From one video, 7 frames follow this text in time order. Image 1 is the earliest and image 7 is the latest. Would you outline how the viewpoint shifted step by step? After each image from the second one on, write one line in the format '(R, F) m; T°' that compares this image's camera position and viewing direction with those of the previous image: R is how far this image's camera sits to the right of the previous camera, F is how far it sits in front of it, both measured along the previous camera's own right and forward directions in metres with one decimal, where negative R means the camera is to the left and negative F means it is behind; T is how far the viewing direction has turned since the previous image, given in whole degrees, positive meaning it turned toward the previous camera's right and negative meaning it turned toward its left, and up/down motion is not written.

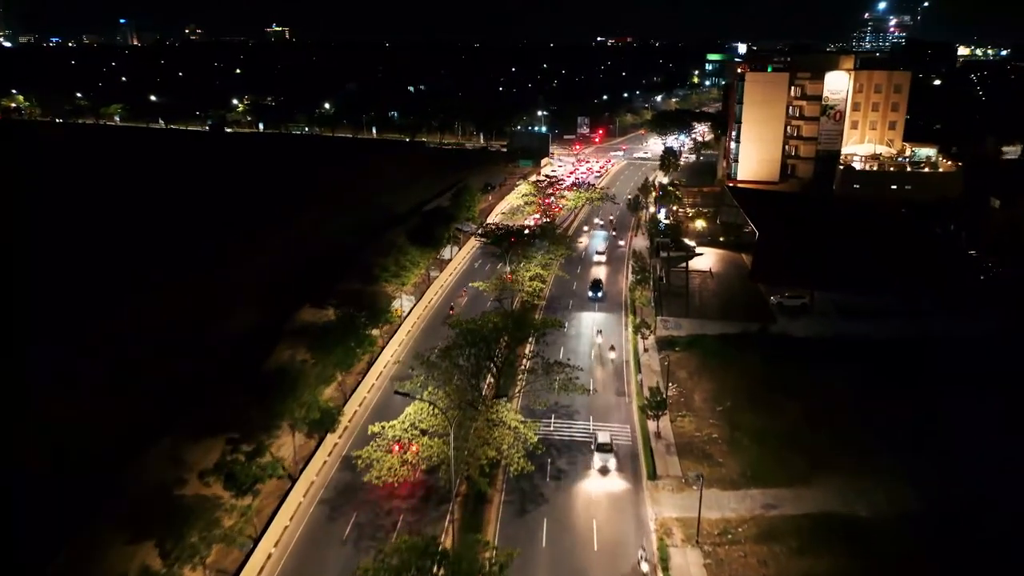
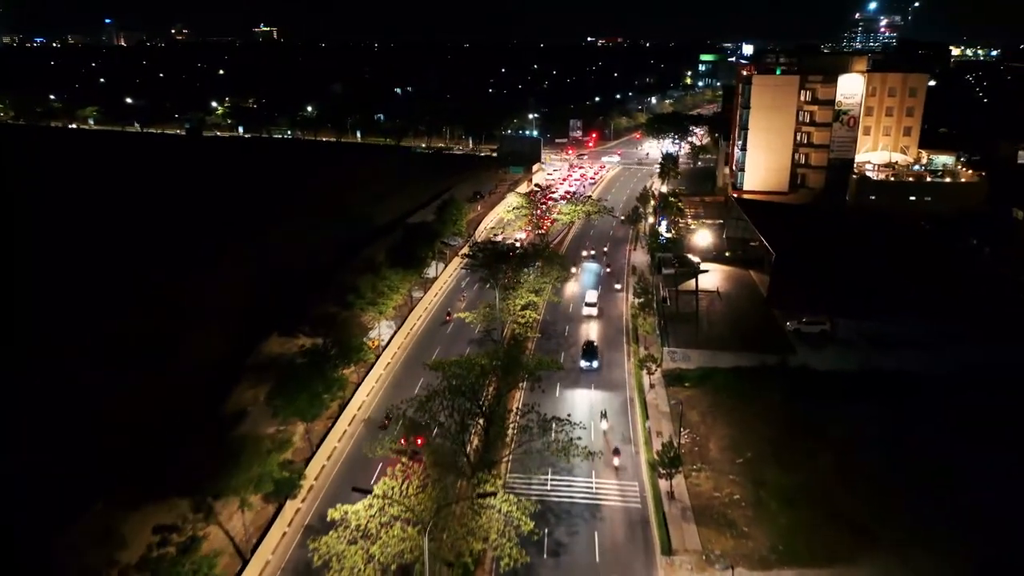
(0.0, +3.8) m; +1°
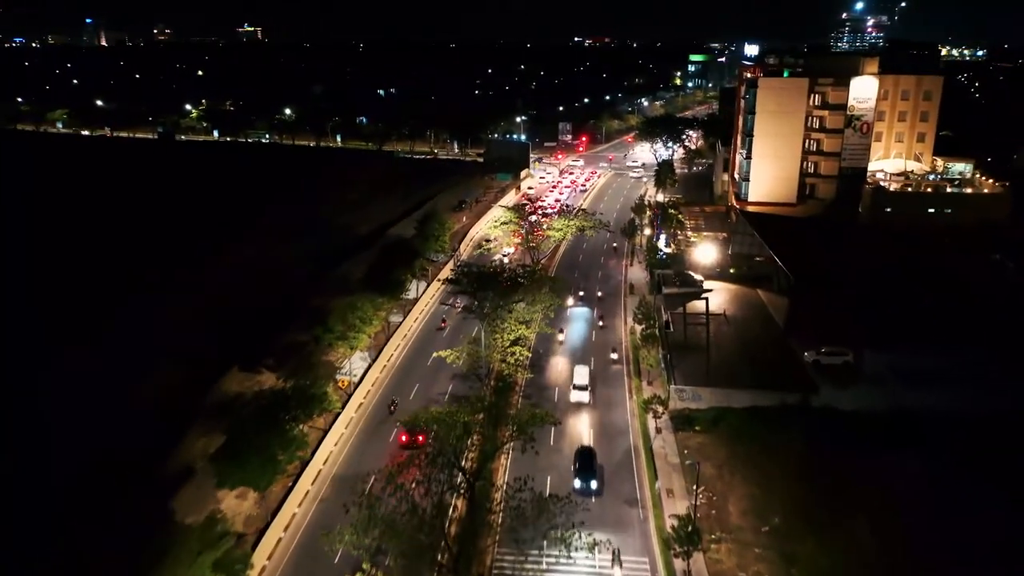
(0.0, +3.8) m; +1°
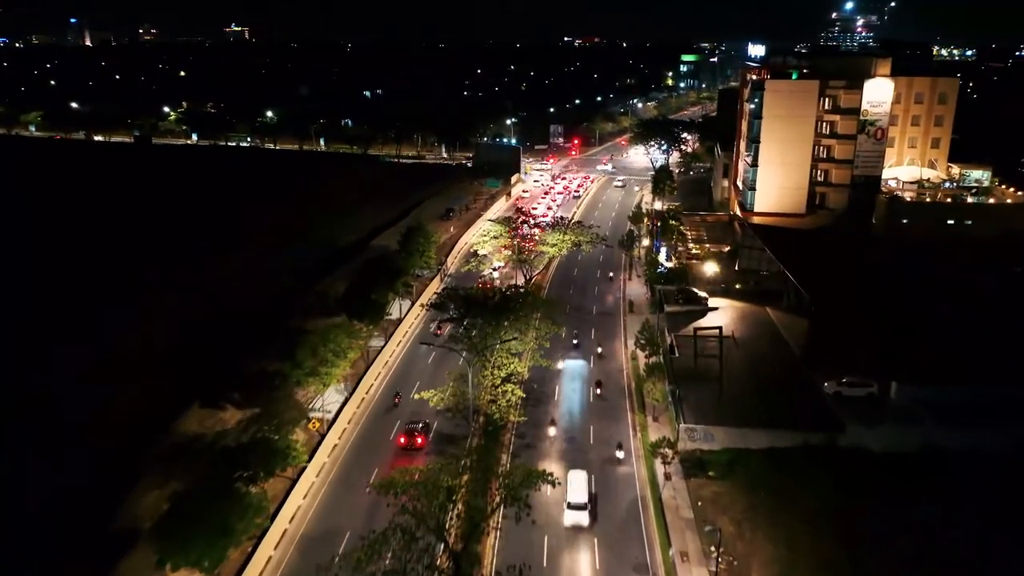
(0.0, +3.1) m; +1°
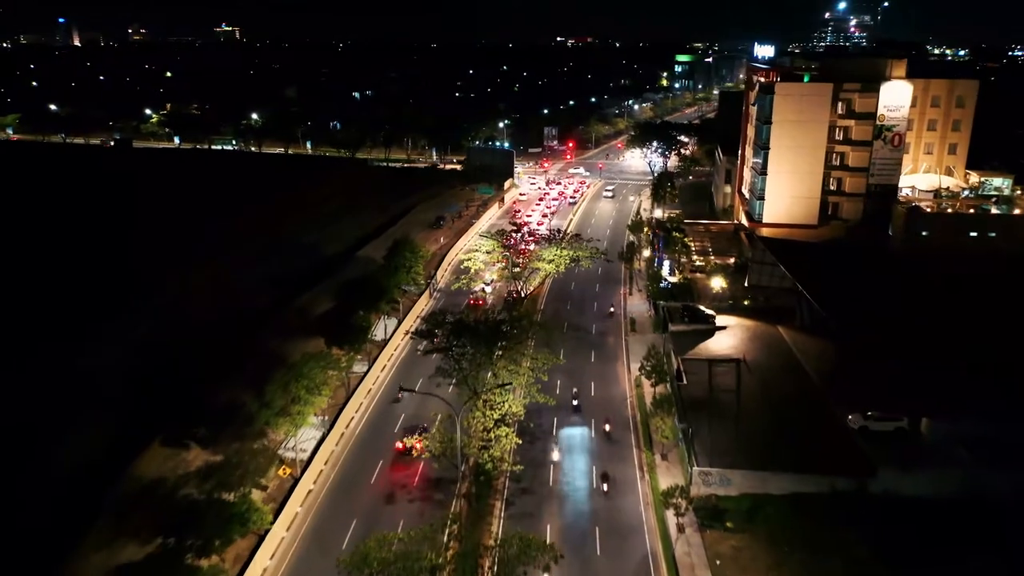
(0.0, +2.7) m; +1°
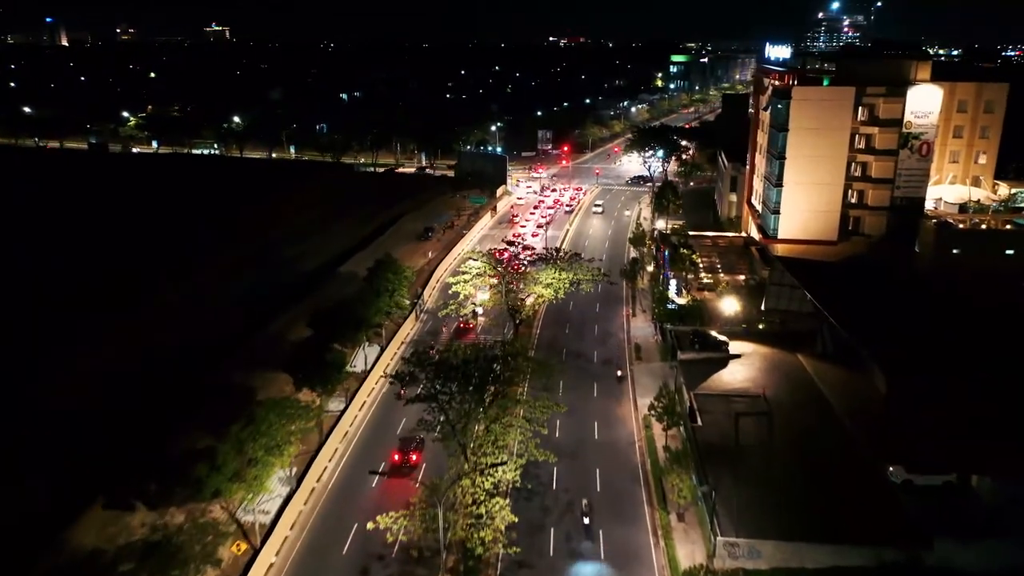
(0.0, +3.4) m; +1°
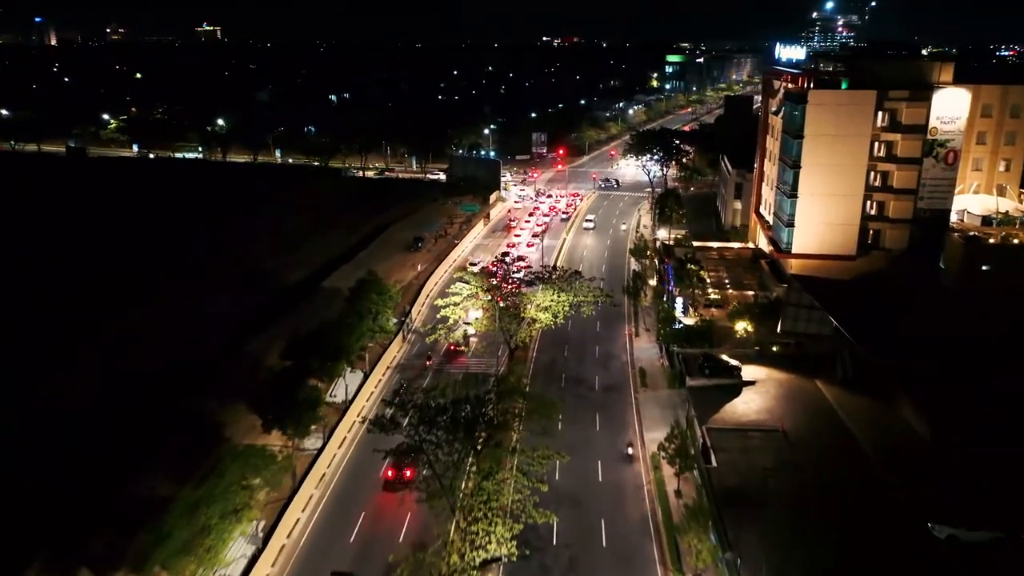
(0.0, +2.7) m; 0°
